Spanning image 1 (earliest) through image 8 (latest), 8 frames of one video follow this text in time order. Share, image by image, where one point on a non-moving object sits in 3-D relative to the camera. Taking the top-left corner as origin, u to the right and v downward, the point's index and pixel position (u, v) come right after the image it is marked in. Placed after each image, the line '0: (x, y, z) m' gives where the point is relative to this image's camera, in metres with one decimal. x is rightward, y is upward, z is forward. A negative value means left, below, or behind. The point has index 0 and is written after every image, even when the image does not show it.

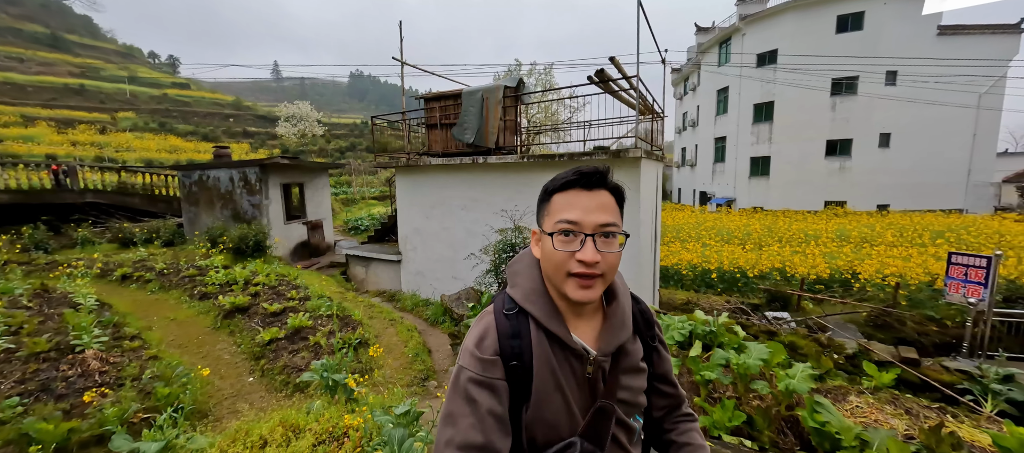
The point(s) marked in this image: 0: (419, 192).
0: (-1.9, +0.7, +7.4) m
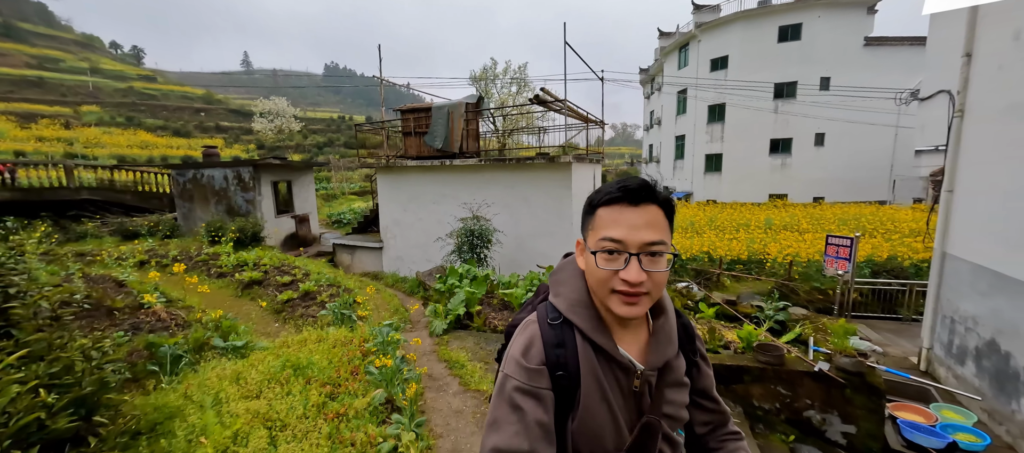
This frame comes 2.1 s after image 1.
0: (-2.7, +0.9, +8.6) m
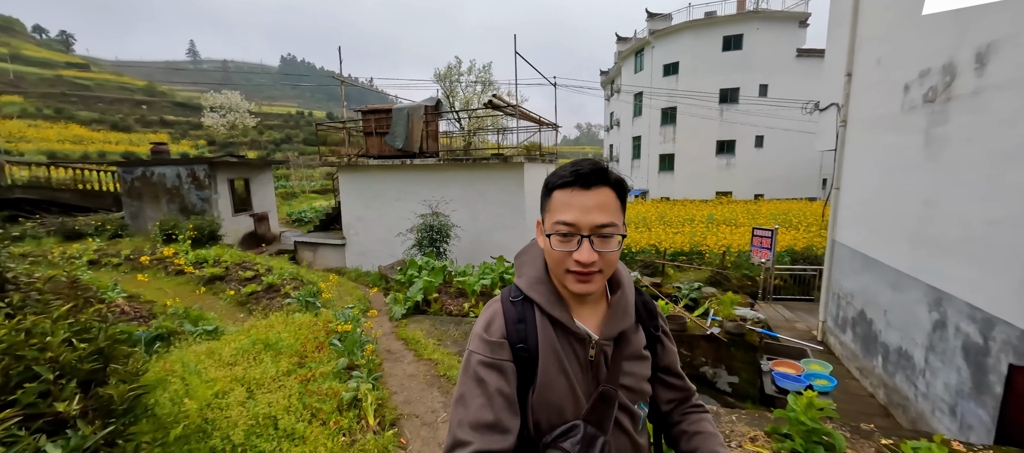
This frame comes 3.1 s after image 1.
0: (-3.7, +0.9, +8.8) m
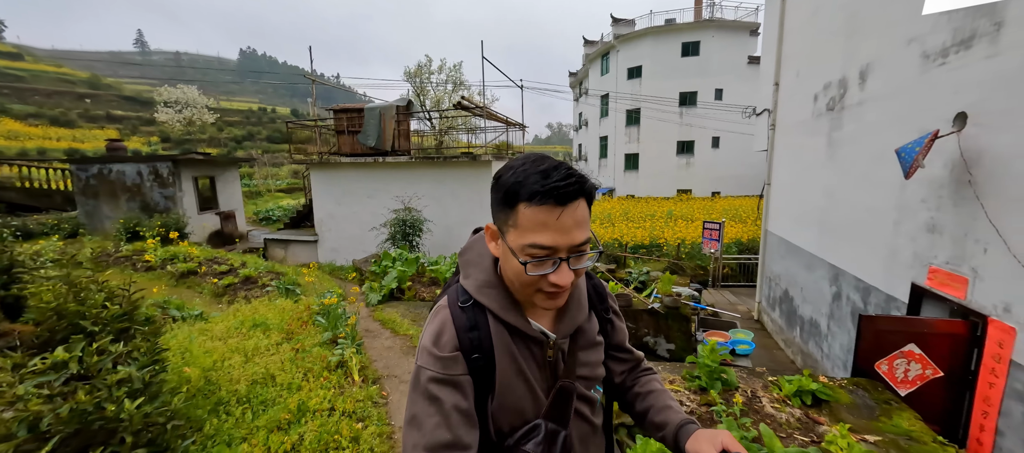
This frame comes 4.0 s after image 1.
0: (-4.4, +1.0, +8.9) m
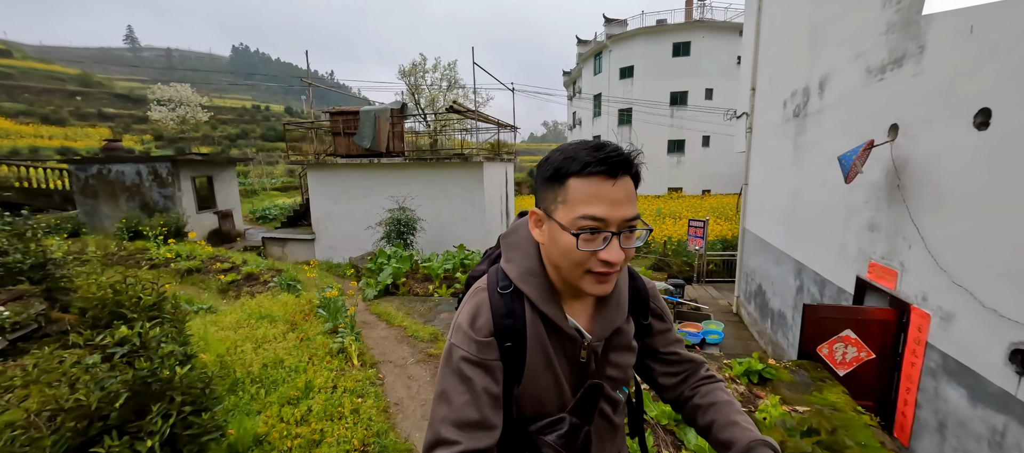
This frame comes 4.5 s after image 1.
0: (-4.6, +1.1, +9.1) m
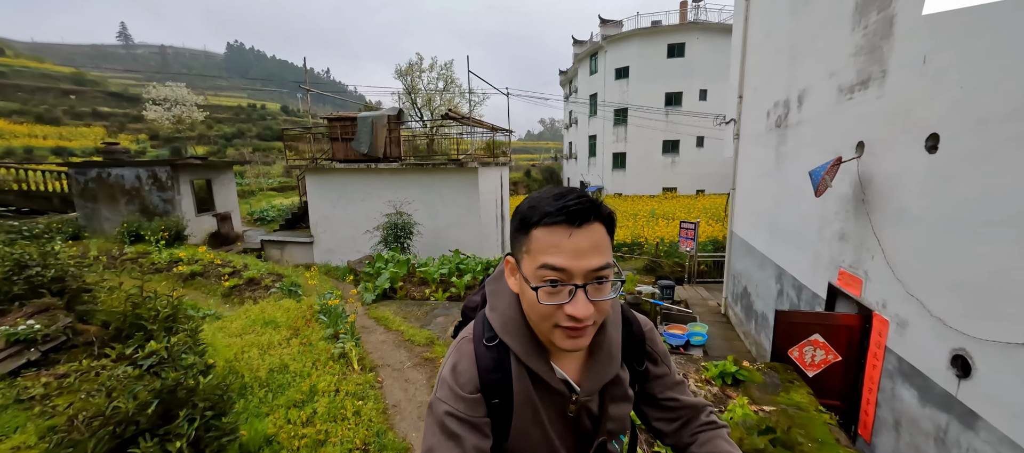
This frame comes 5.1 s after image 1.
0: (-4.8, +1.0, +9.3) m
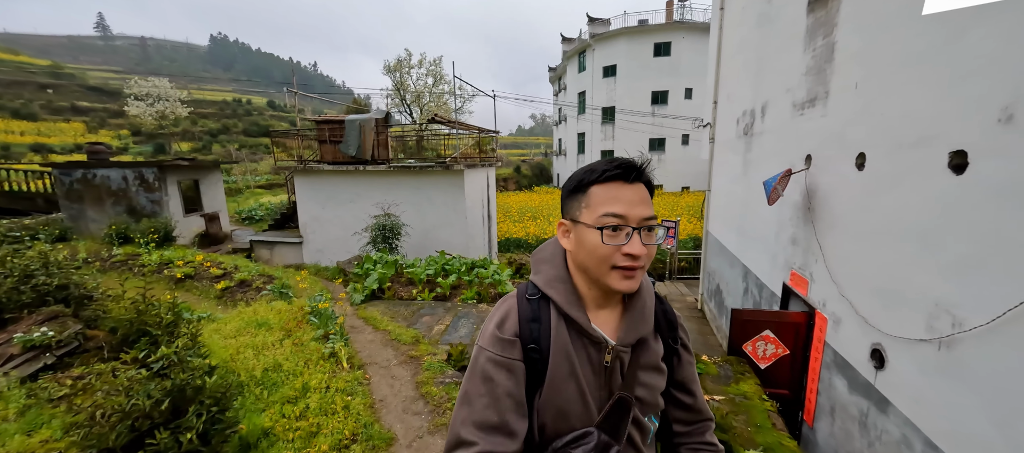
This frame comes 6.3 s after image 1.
0: (-5.1, +1.0, +9.4) m
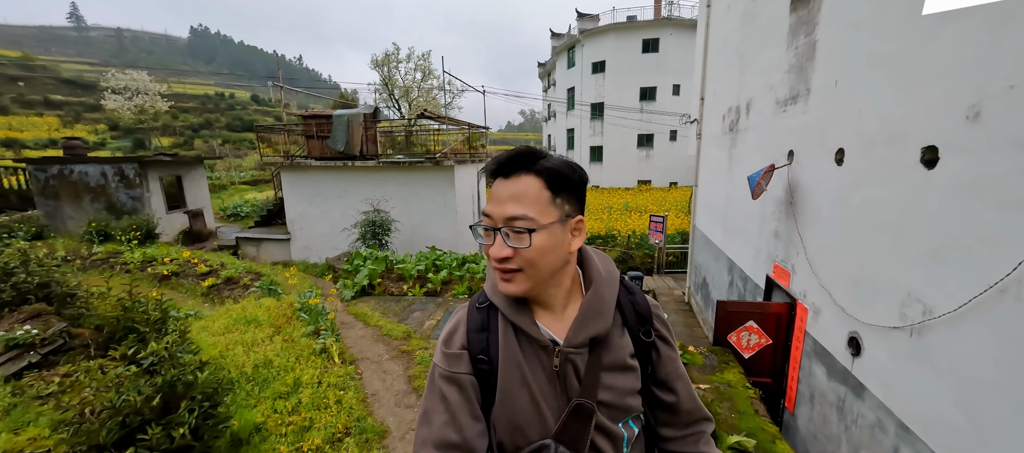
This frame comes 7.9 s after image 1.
0: (-5.4, +1.1, +9.3) m
